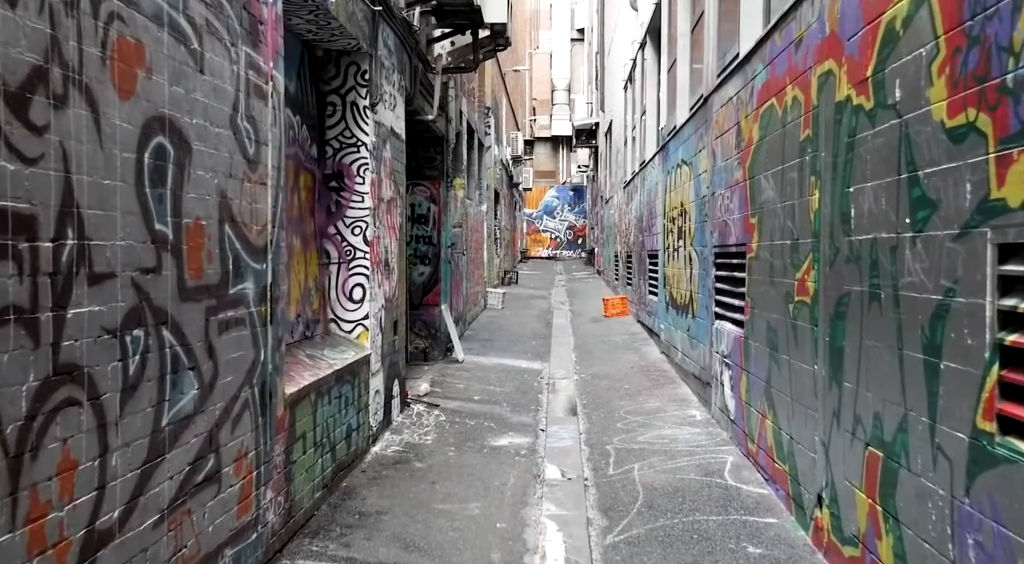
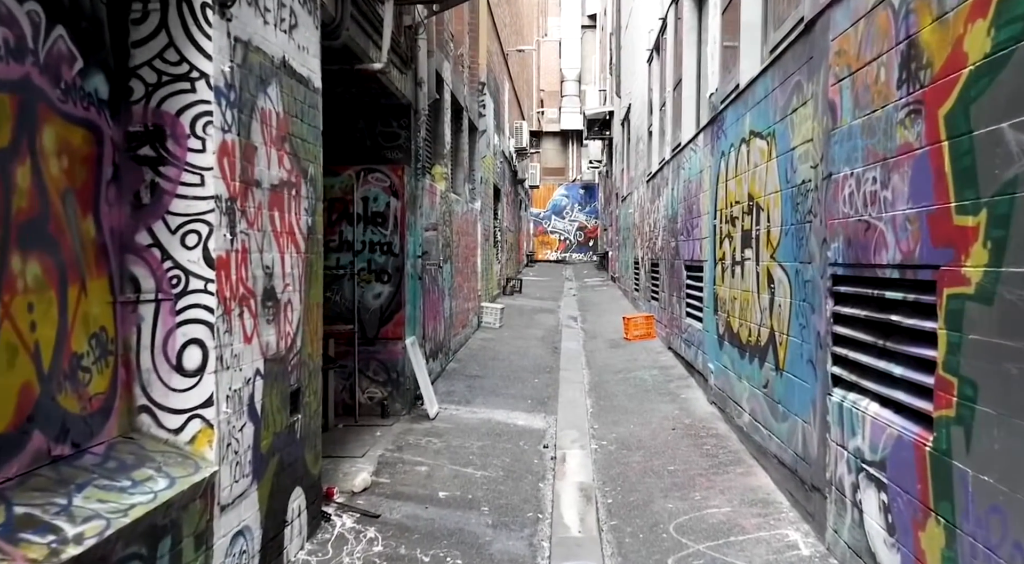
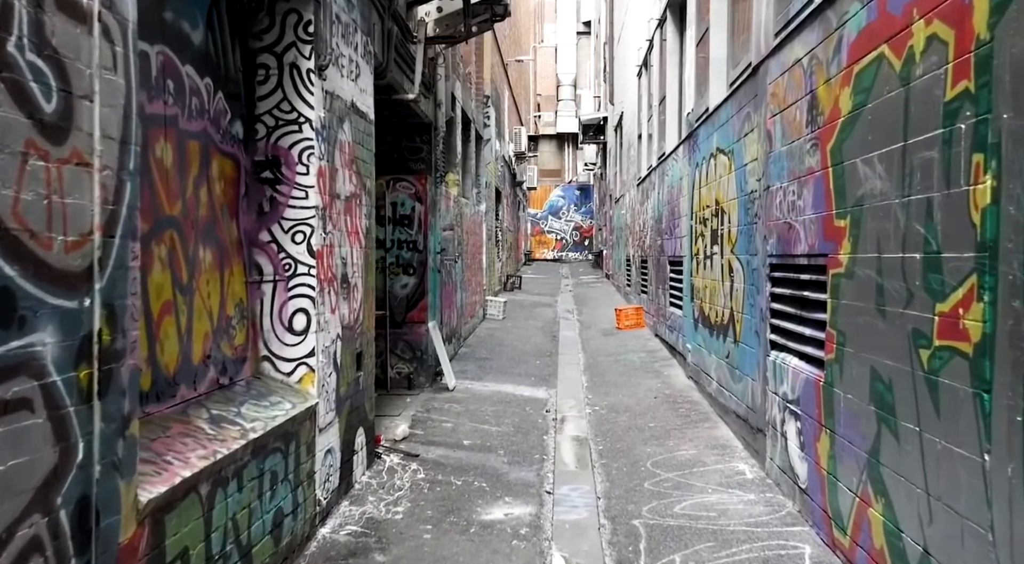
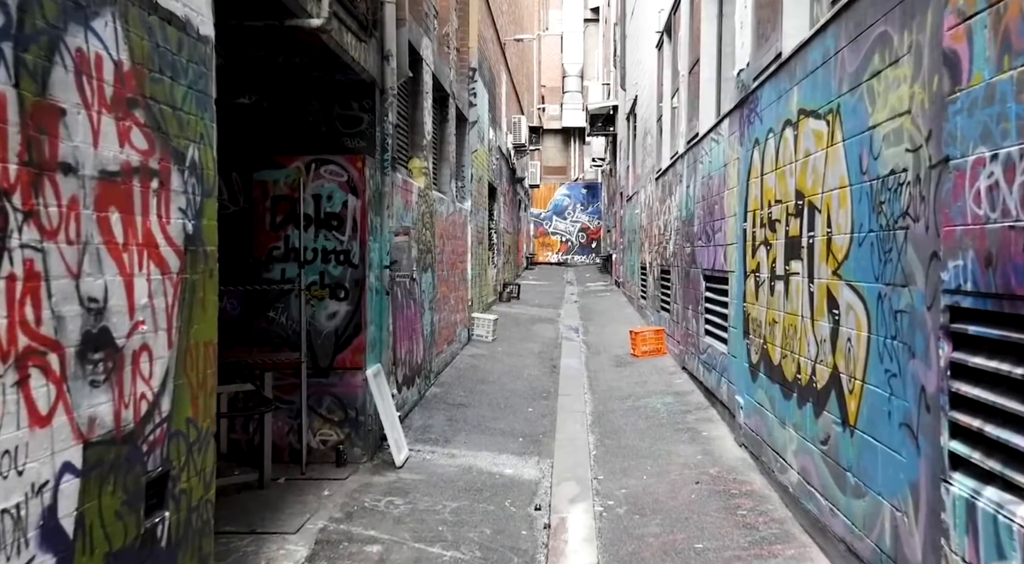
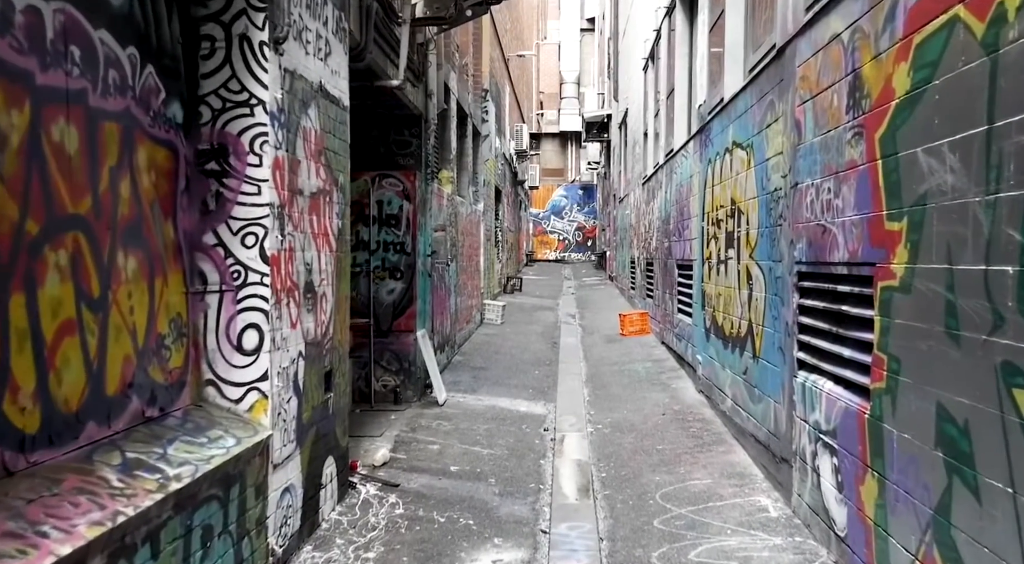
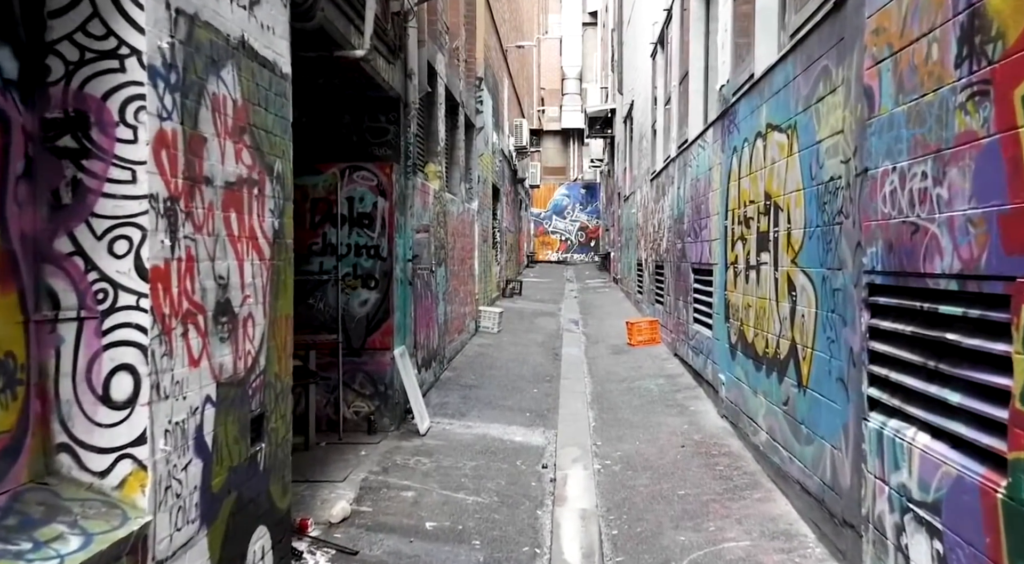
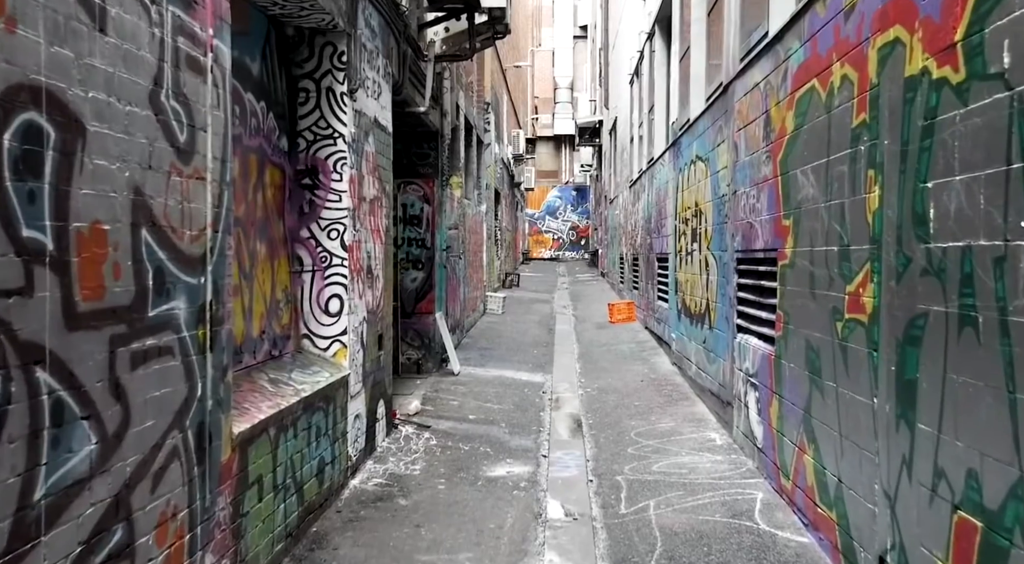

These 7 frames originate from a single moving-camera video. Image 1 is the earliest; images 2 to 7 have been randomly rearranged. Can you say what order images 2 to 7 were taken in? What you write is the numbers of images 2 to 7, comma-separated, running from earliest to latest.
7, 3, 5, 2, 6, 4
